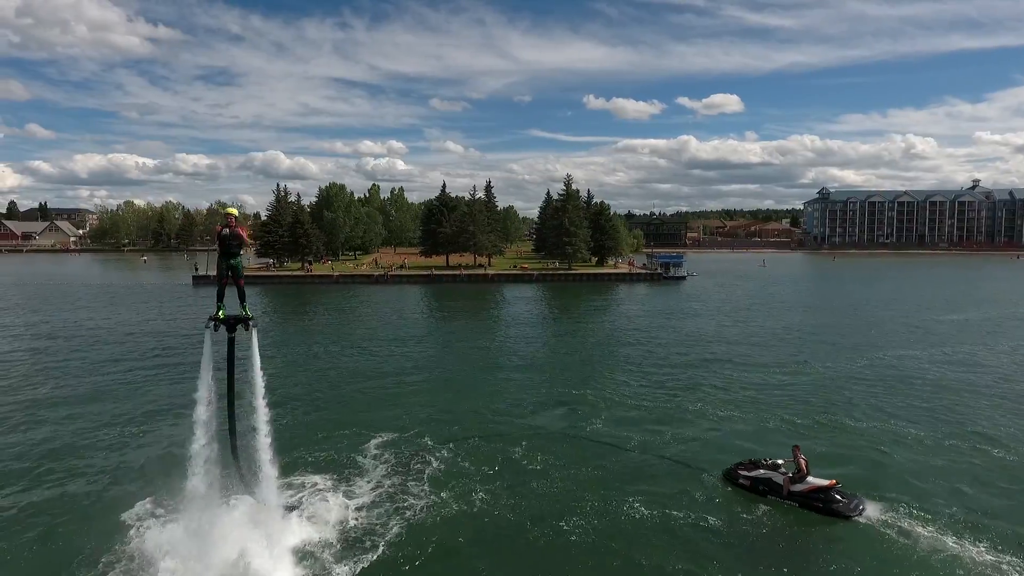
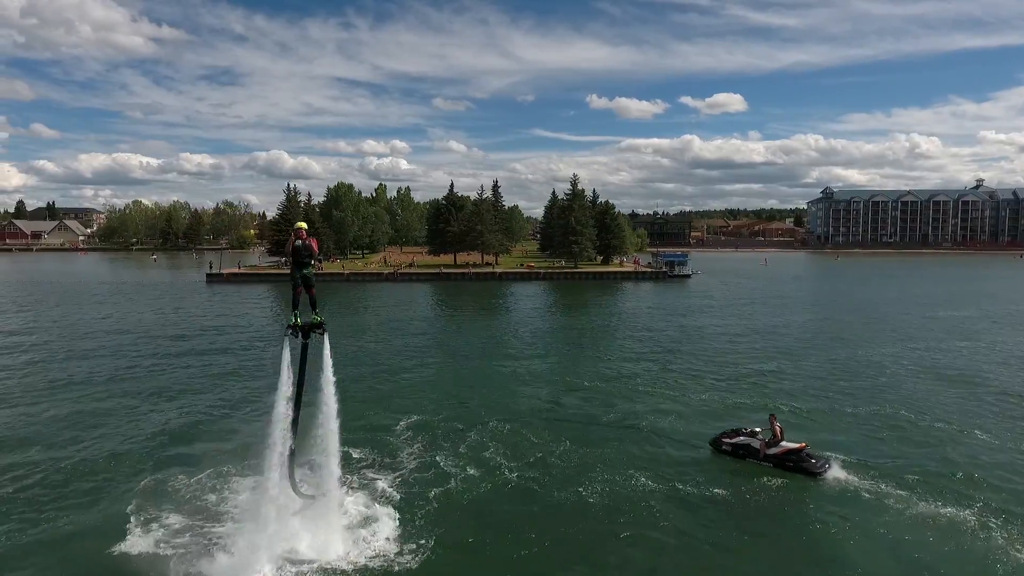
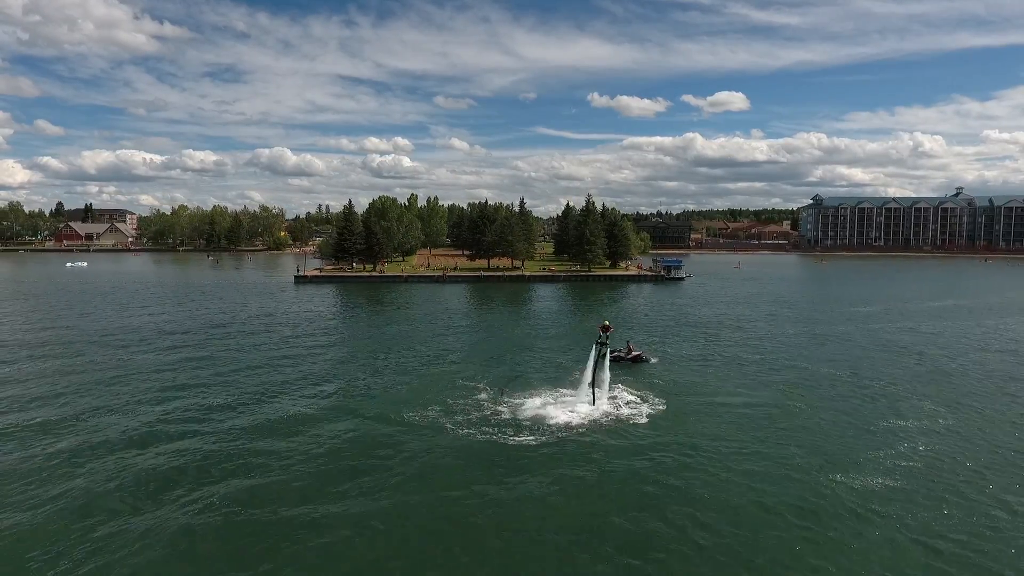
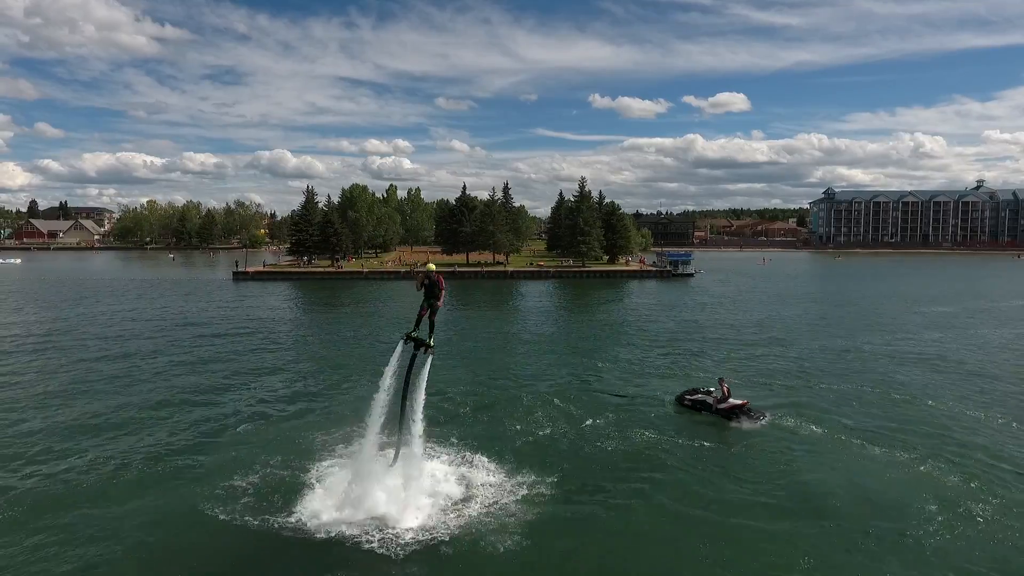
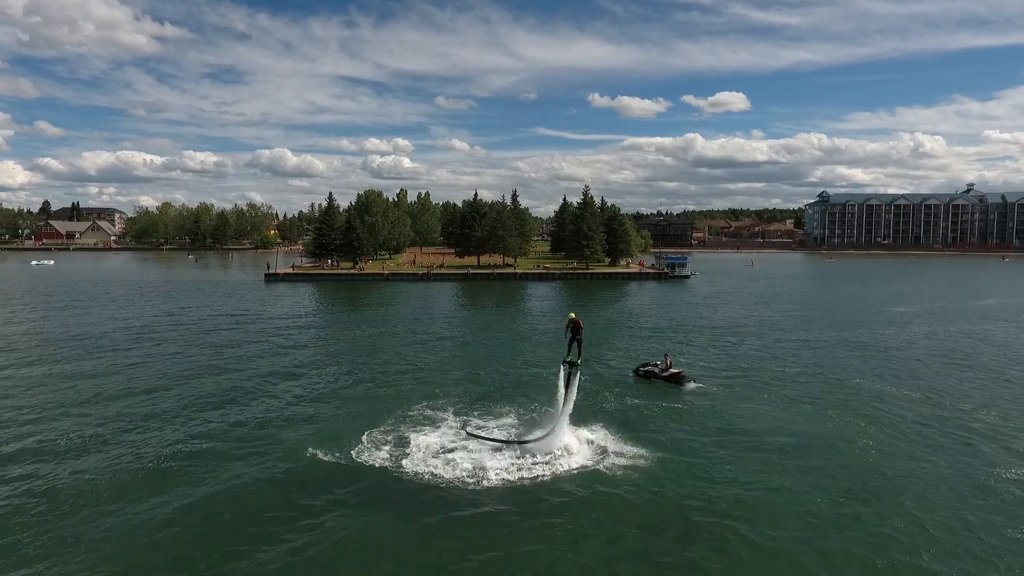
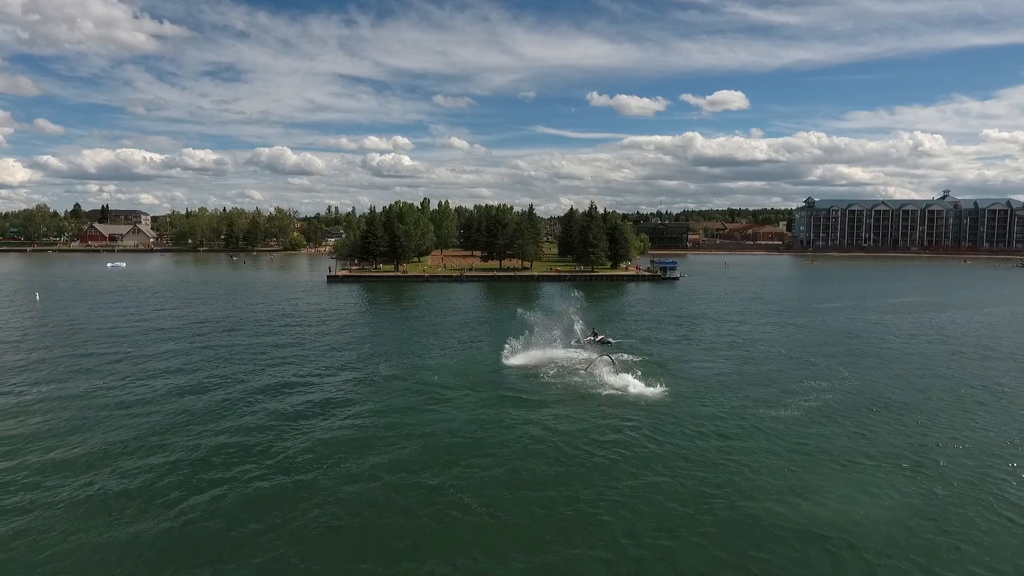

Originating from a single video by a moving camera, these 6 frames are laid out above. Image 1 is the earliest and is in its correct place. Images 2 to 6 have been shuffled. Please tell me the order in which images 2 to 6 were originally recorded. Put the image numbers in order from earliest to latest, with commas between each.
2, 4, 5, 3, 6
